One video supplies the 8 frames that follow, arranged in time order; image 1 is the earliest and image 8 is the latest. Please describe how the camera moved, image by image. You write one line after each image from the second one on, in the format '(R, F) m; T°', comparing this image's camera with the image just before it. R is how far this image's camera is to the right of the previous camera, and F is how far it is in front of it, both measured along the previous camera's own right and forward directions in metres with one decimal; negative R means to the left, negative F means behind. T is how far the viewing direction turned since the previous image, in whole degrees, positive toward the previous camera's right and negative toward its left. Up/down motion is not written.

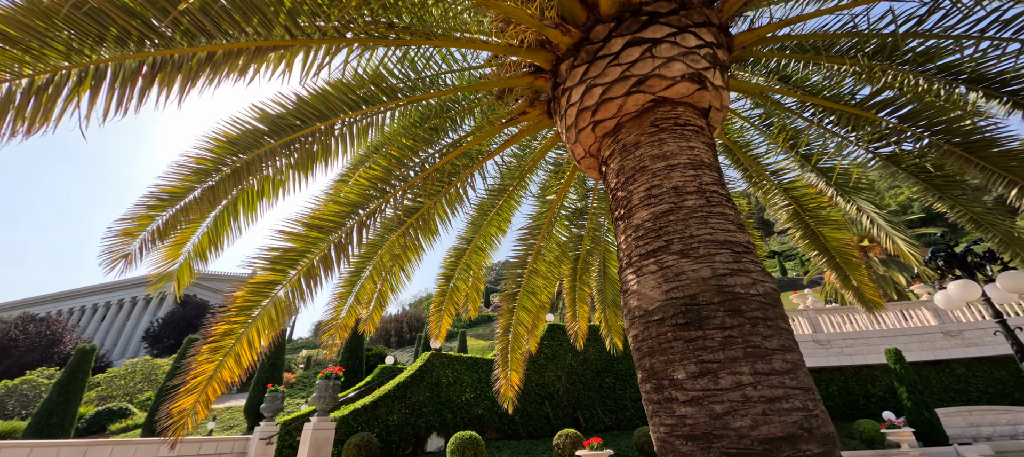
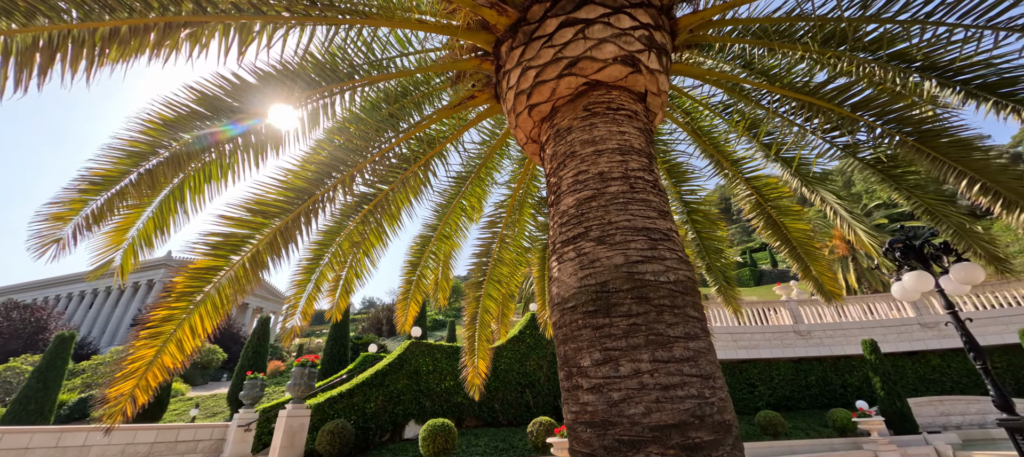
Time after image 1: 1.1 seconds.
(+0.4, 0.0) m; +1°
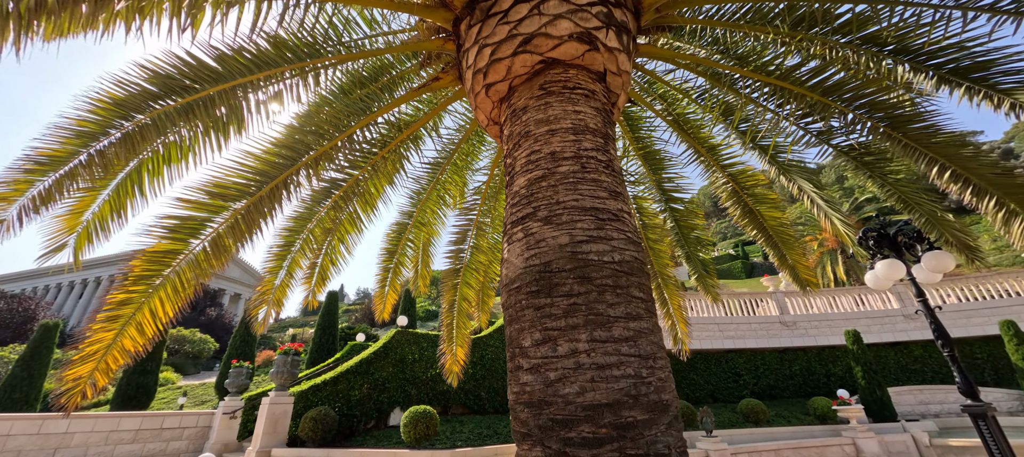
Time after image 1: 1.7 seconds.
(+0.3, 0.0) m; +1°
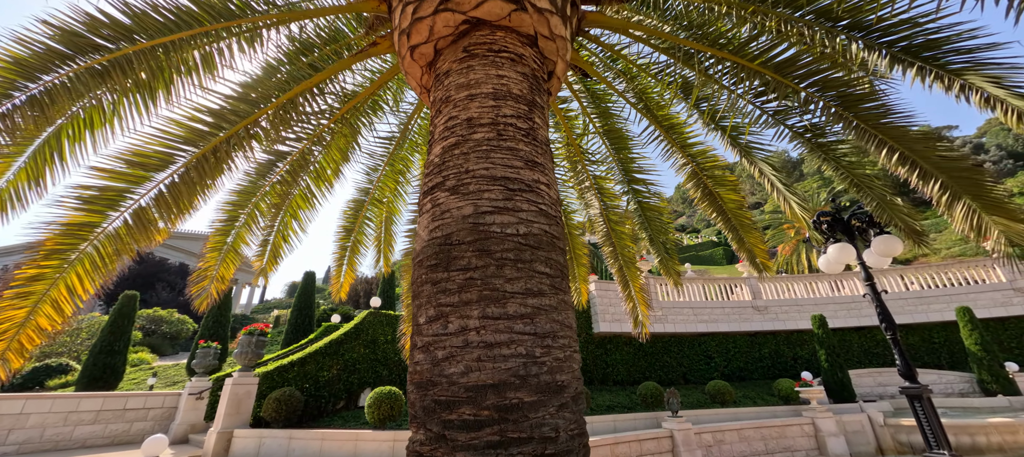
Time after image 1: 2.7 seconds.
(+0.4, +0.1) m; +2°
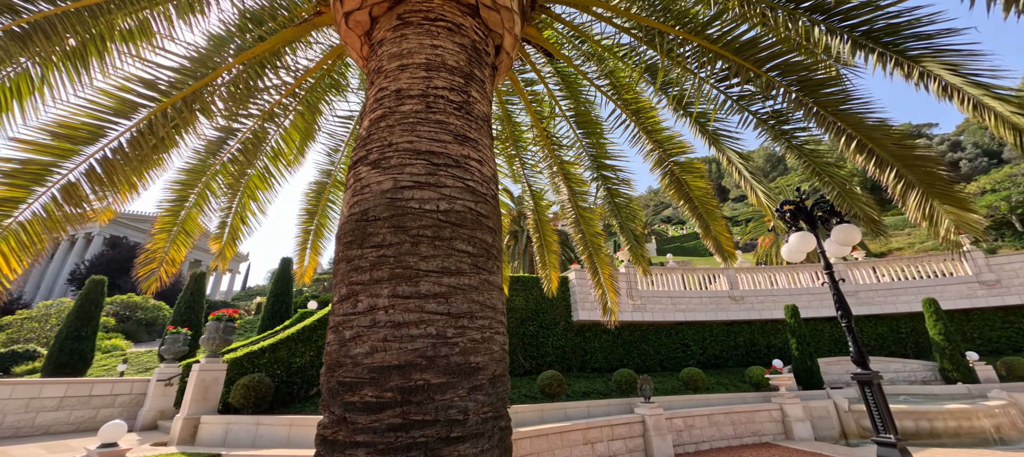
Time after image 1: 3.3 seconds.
(+0.3, +0.1) m; +2°
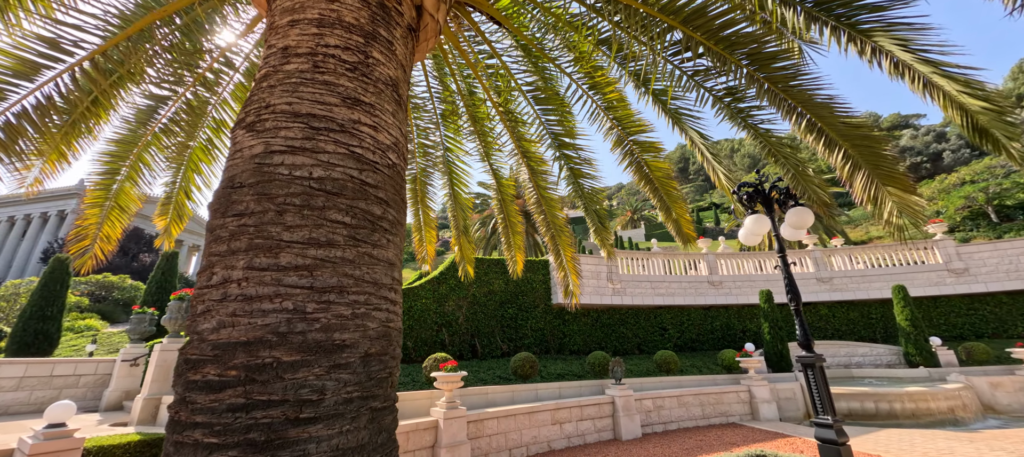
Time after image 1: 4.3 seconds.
(+0.5, +0.1) m; +1°
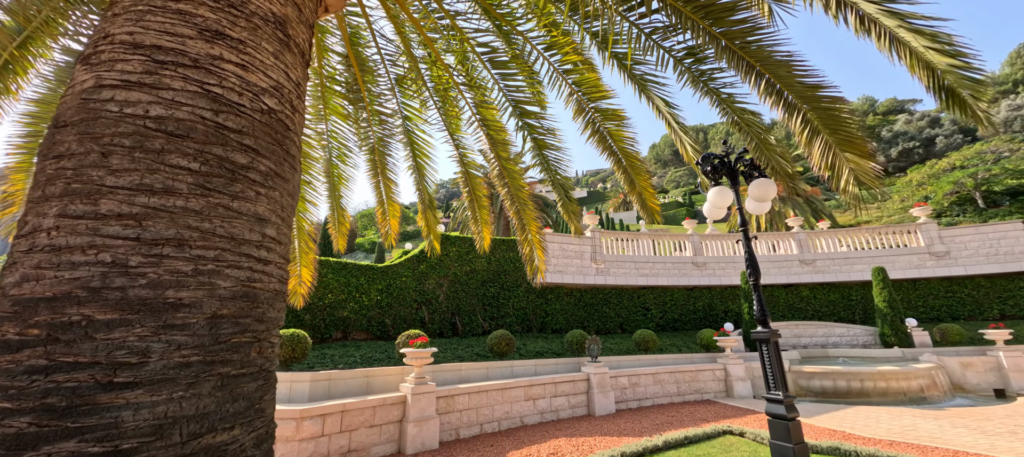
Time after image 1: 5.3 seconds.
(+0.5, +0.2) m; +1°
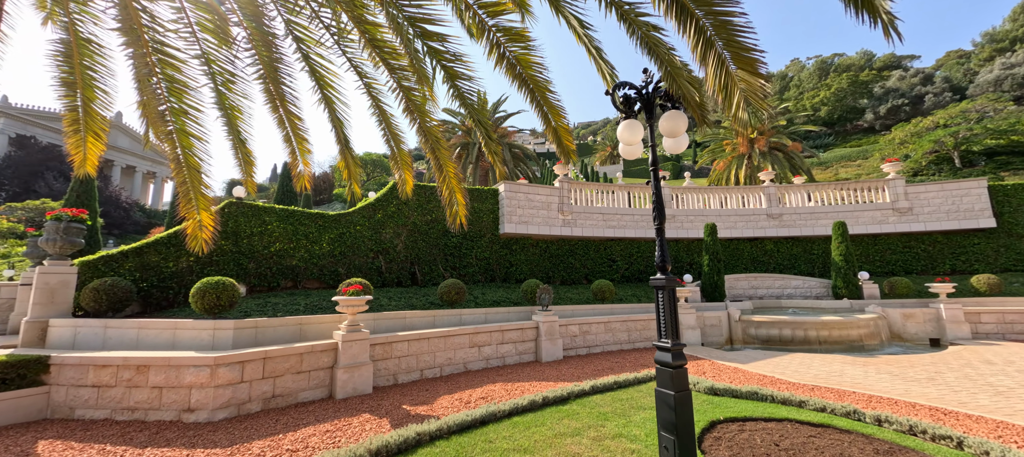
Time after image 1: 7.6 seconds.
(+1.0, +0.3) m; +2°
